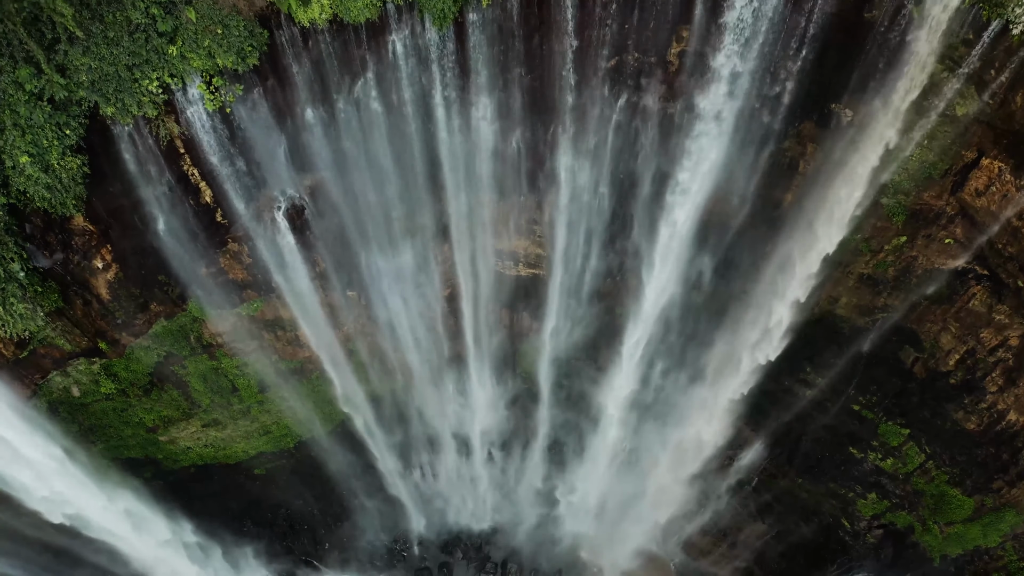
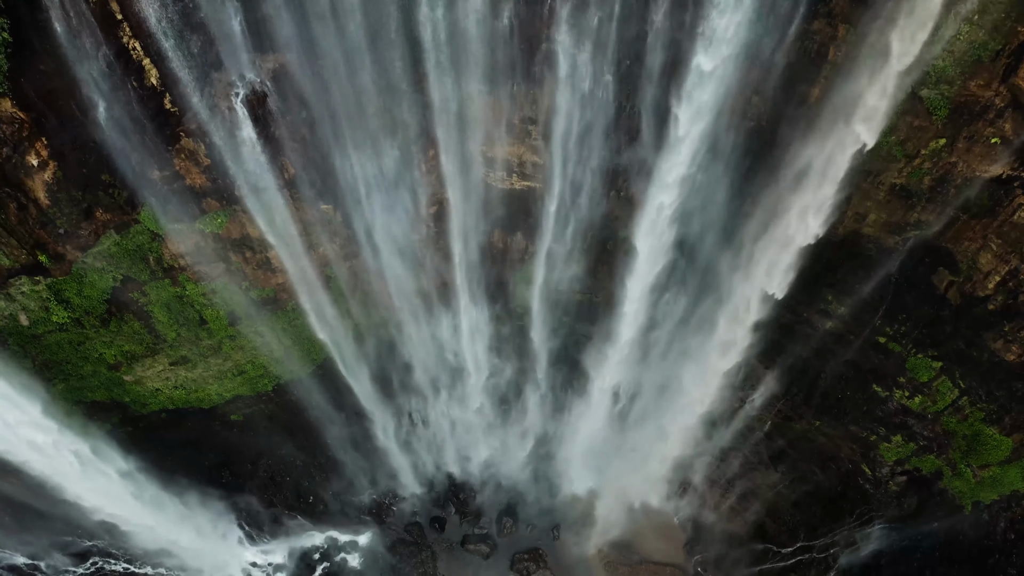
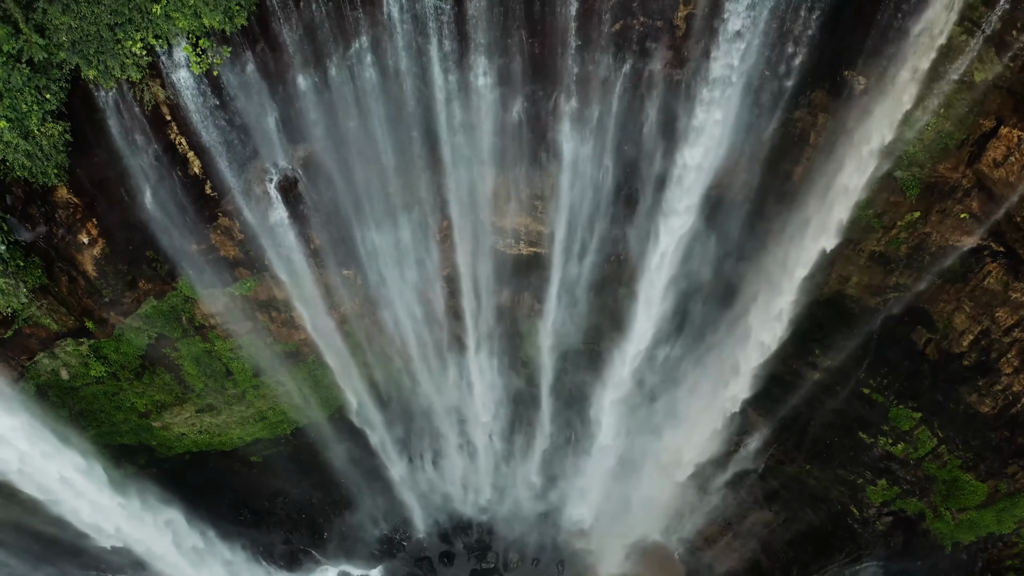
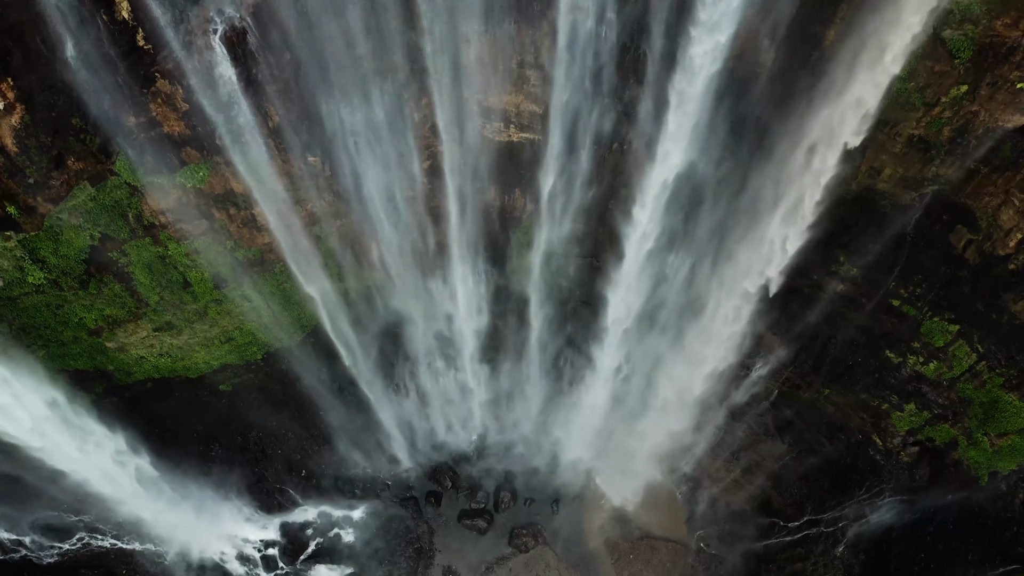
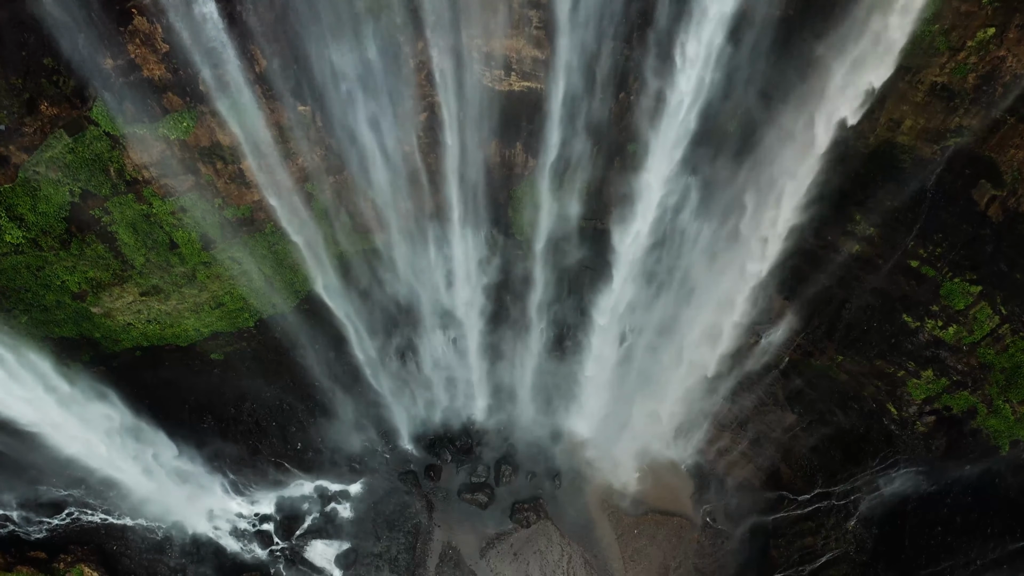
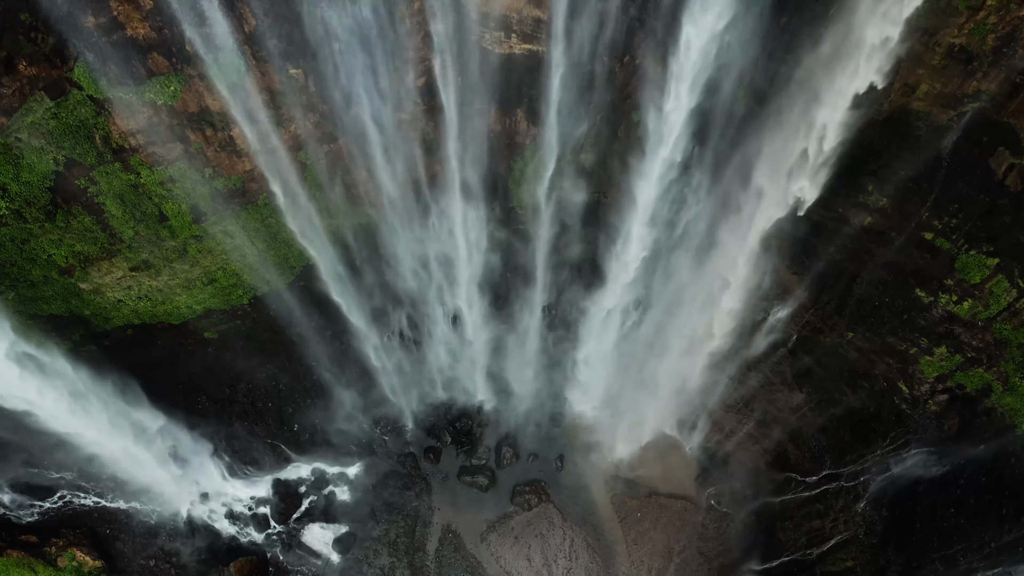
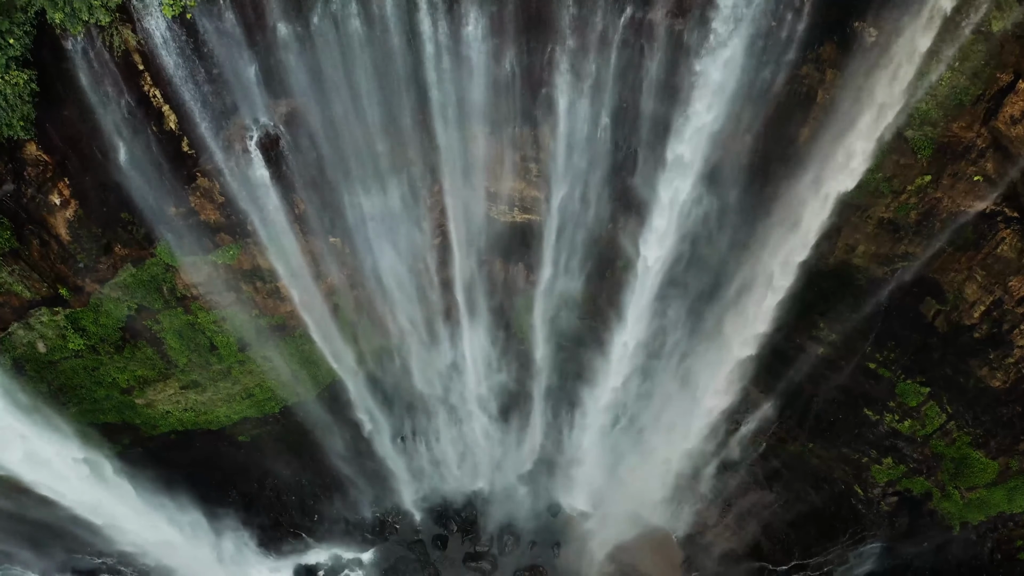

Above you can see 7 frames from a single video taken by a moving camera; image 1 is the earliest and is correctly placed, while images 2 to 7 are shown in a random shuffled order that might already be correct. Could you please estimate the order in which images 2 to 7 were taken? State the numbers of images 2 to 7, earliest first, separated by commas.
3, 7, 2, 4, 5, 6
